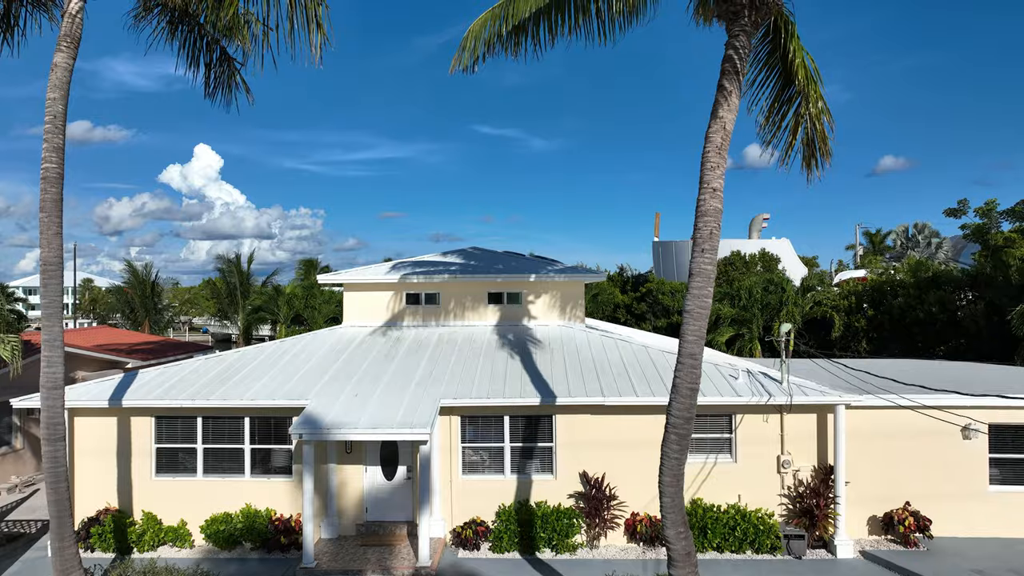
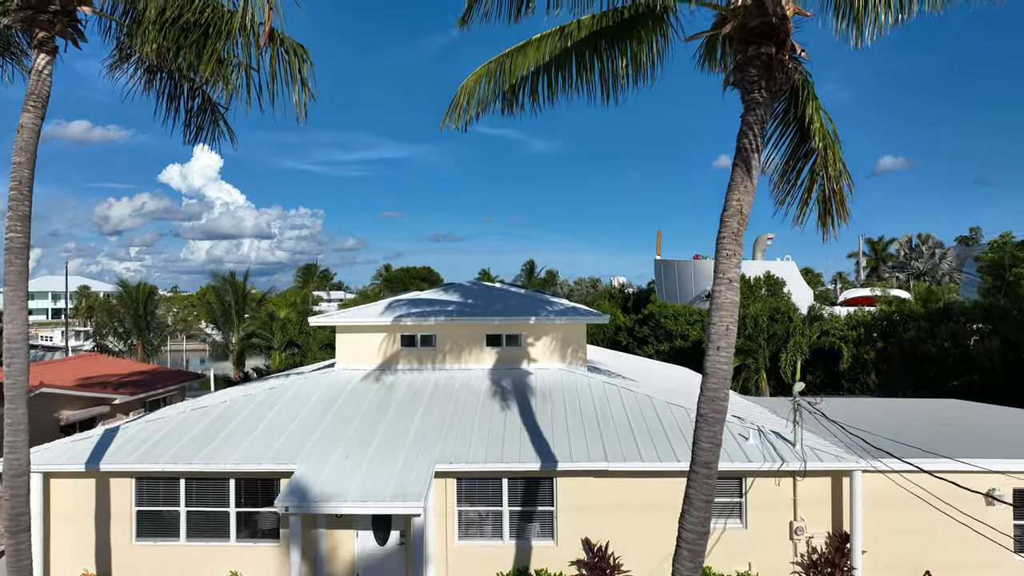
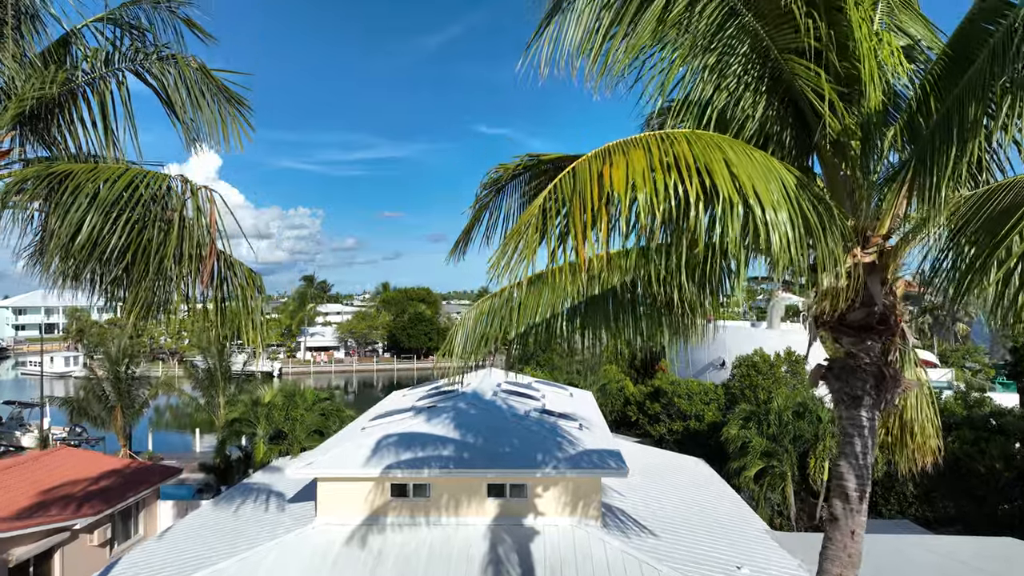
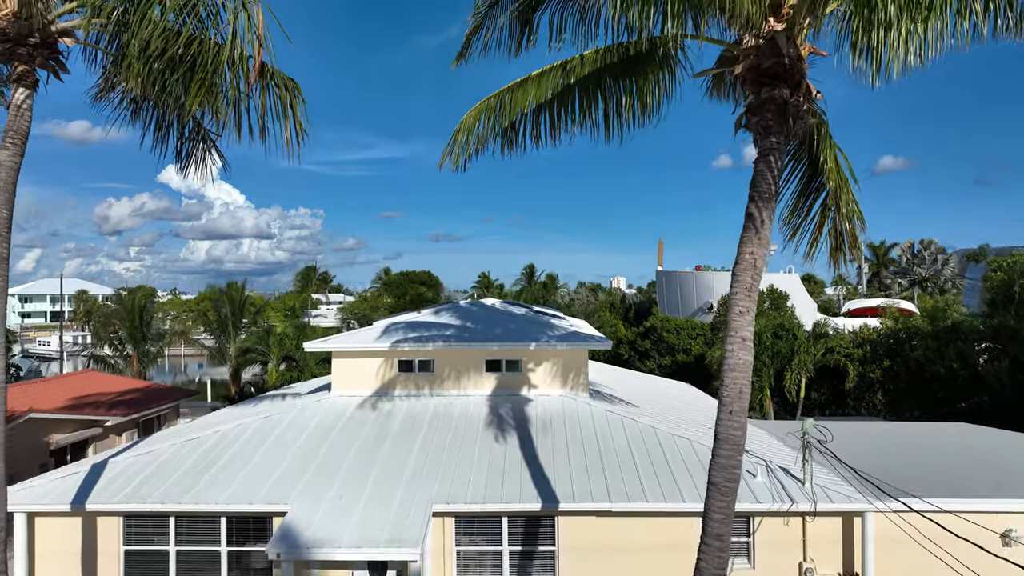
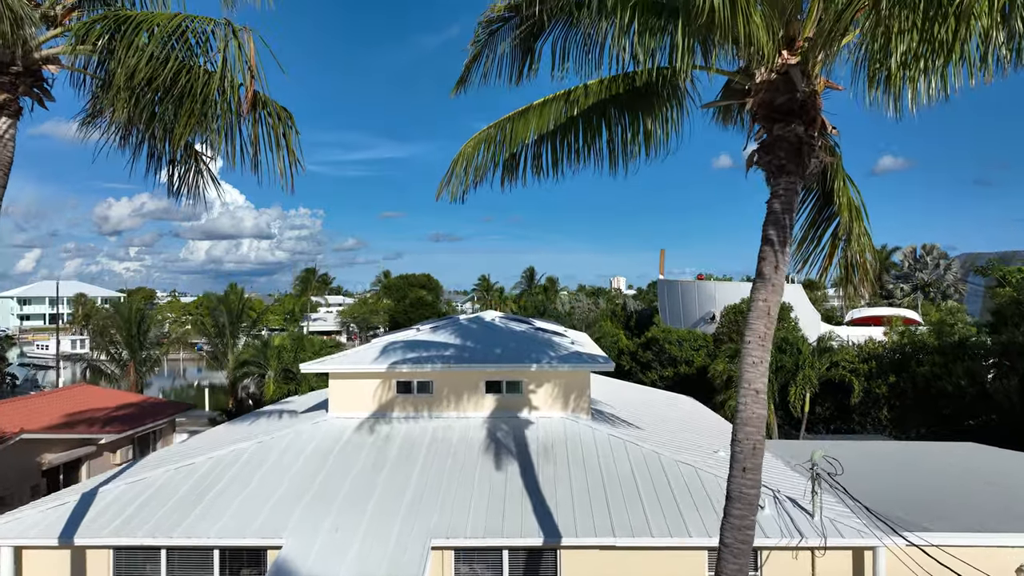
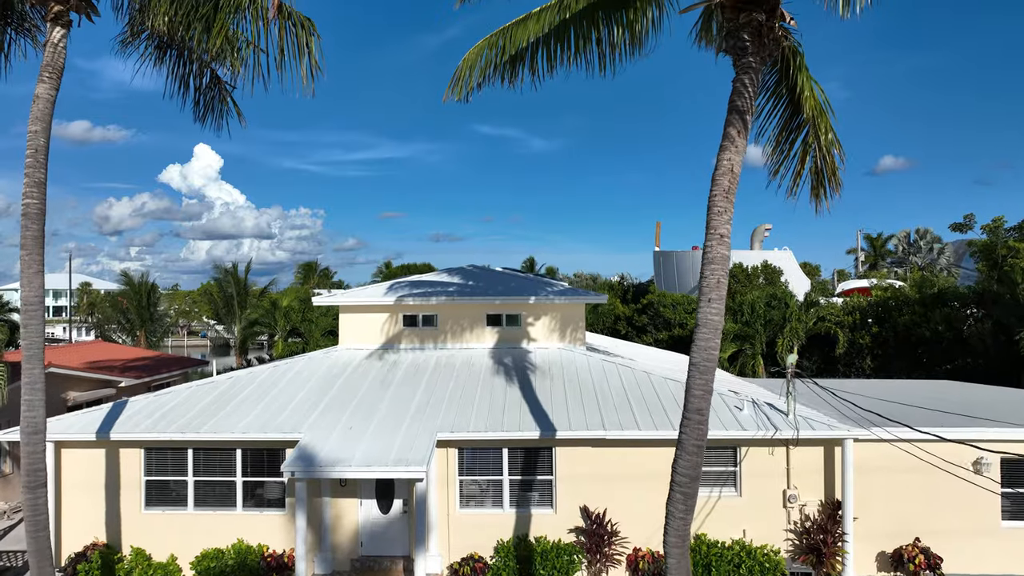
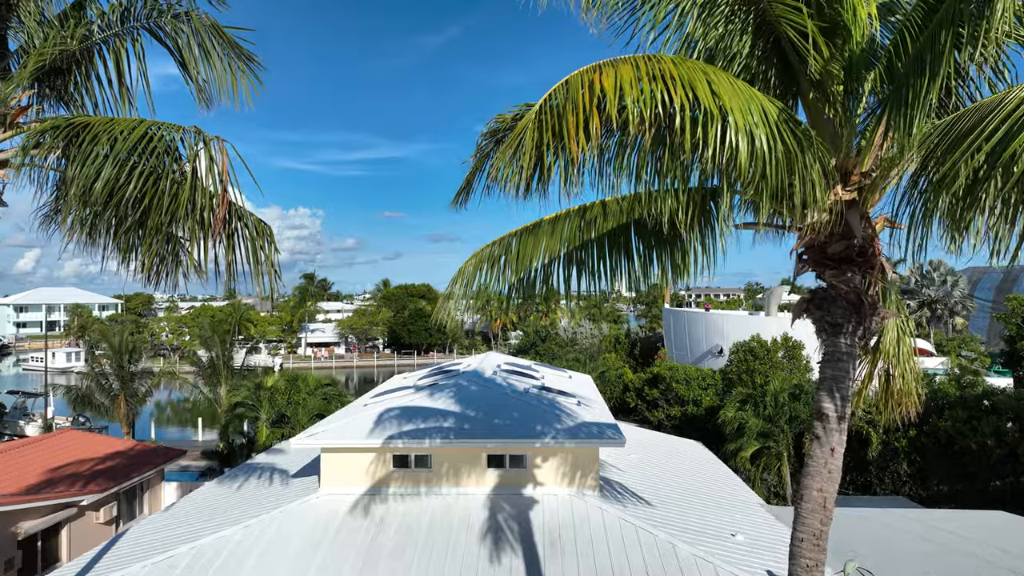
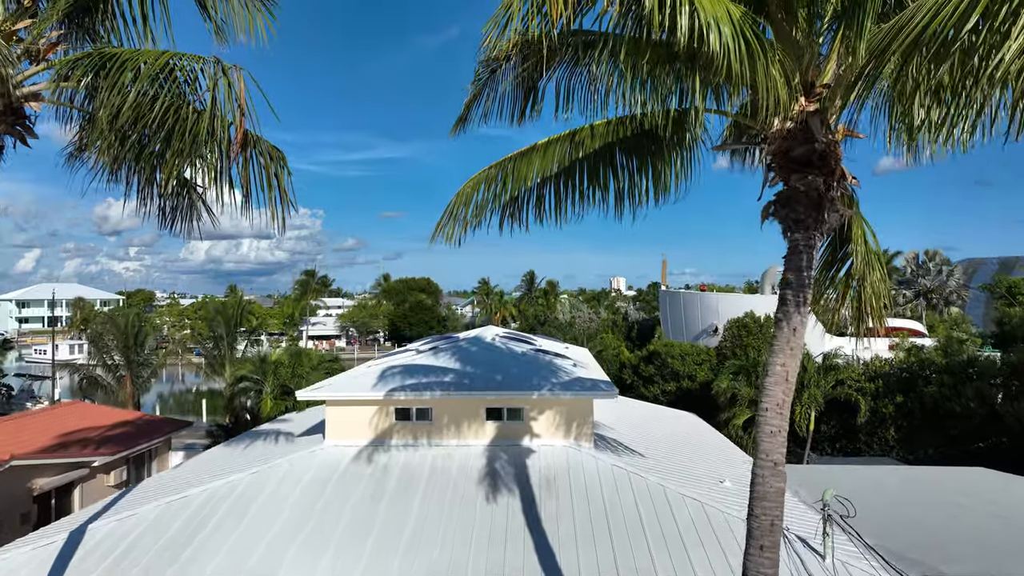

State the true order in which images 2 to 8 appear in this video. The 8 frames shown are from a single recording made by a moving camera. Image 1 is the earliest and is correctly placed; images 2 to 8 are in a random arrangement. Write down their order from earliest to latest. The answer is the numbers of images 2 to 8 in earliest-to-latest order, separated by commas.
6, 2, 4, 5, 8, 7, 3
